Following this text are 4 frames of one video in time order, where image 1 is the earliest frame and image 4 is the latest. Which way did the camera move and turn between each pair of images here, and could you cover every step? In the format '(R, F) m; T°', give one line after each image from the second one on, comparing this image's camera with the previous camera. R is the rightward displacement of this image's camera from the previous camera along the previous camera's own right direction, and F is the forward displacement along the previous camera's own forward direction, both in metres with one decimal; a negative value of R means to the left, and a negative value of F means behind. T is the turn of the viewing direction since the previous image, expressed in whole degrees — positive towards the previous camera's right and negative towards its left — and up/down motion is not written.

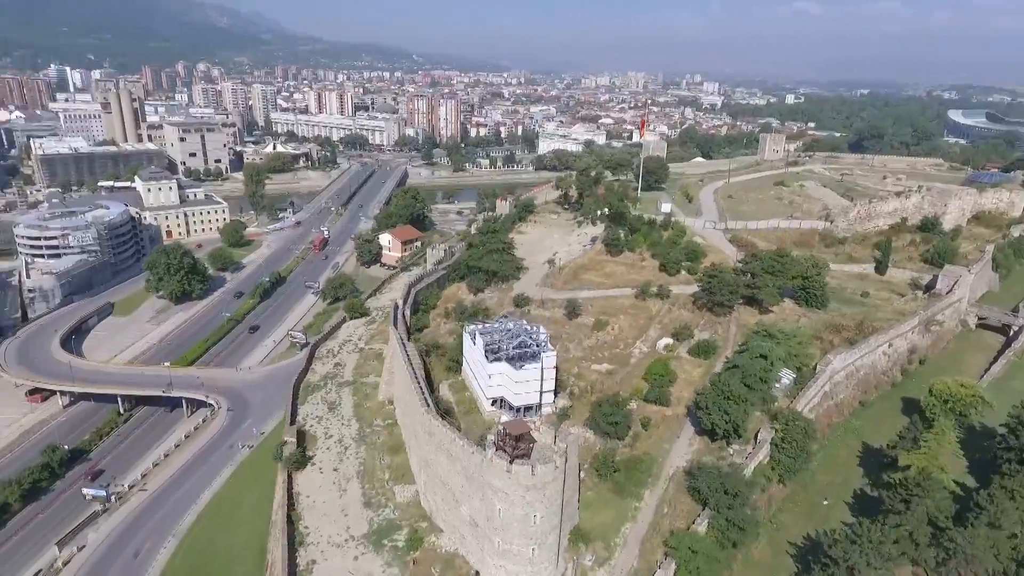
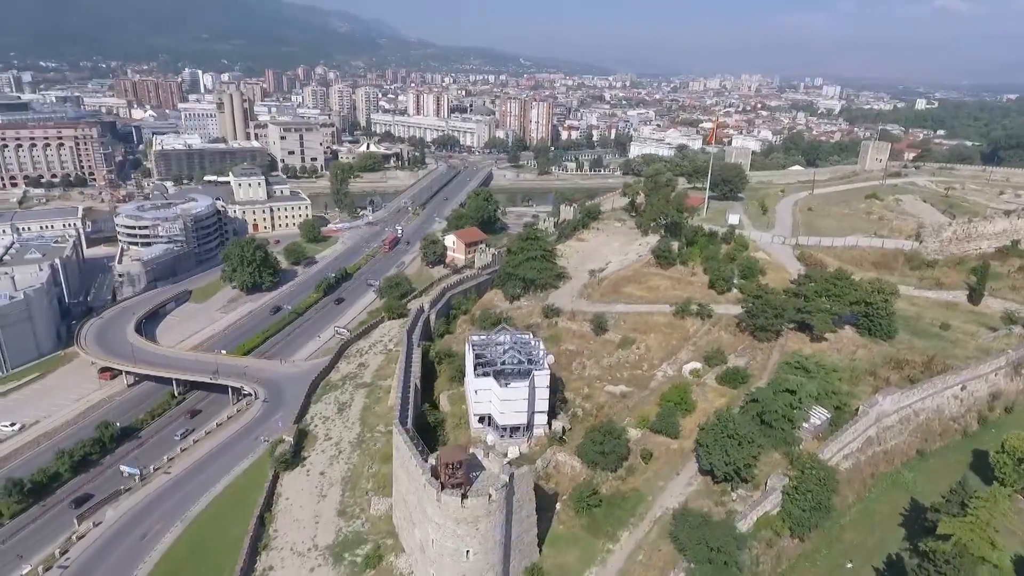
(+2.4, +1.0) m; -9°
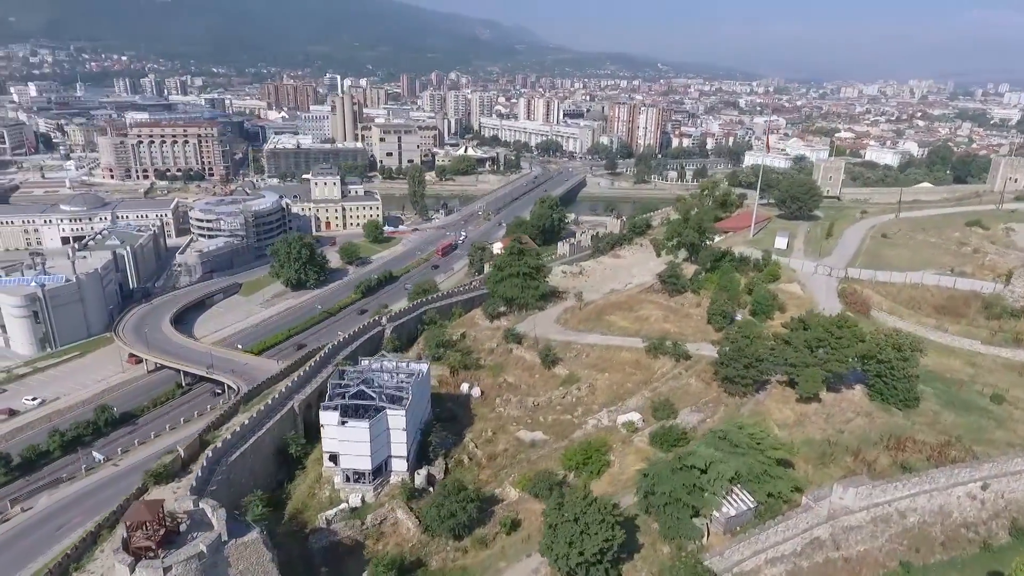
(+5.3, +2.6) m; -12°
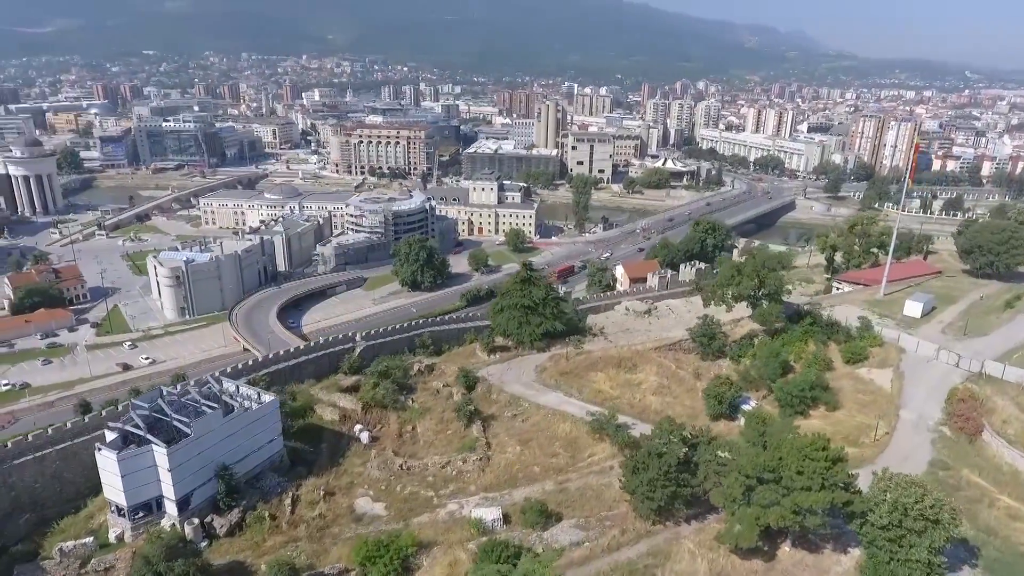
(+7.1, +4.4) m; -21°
